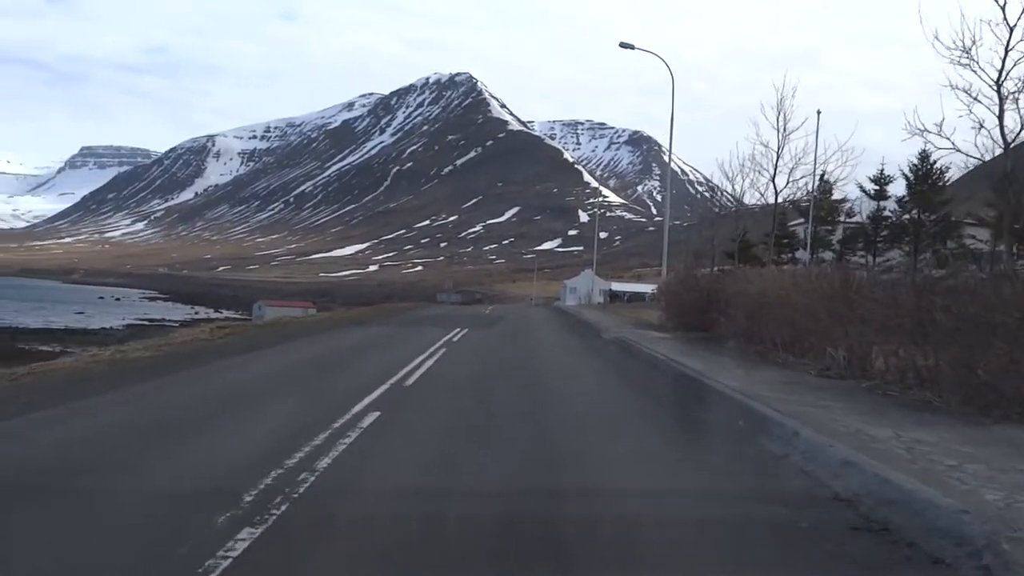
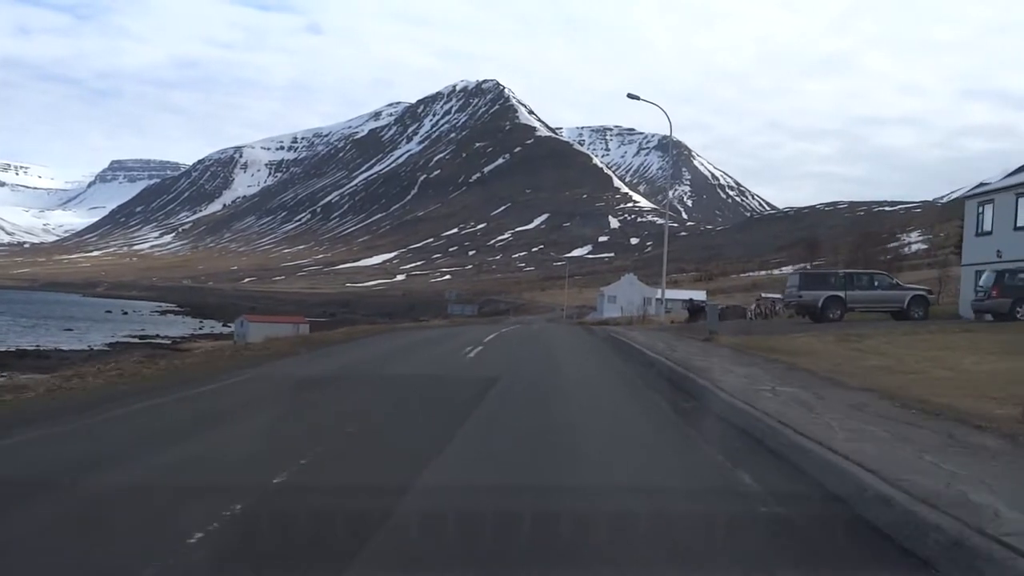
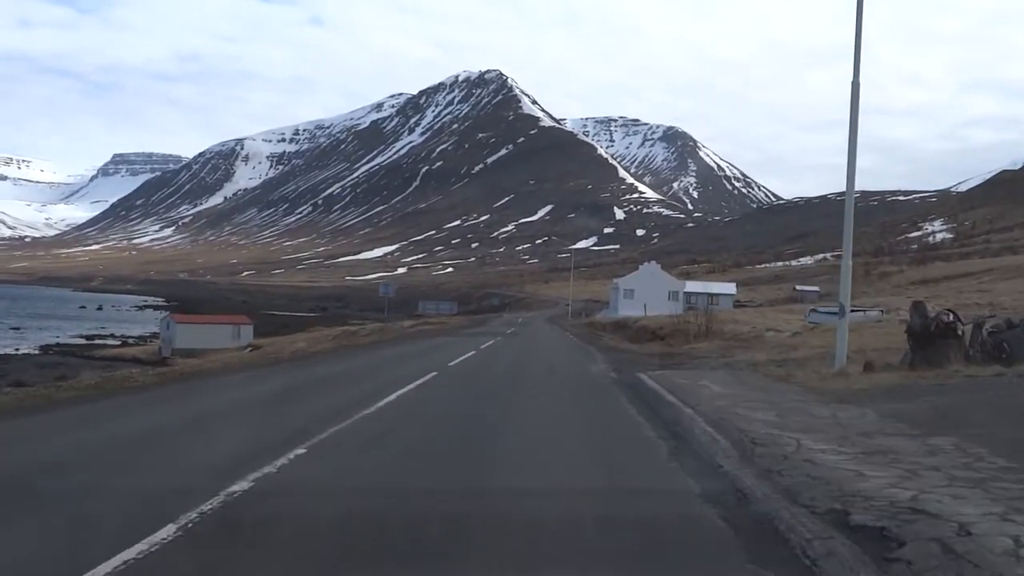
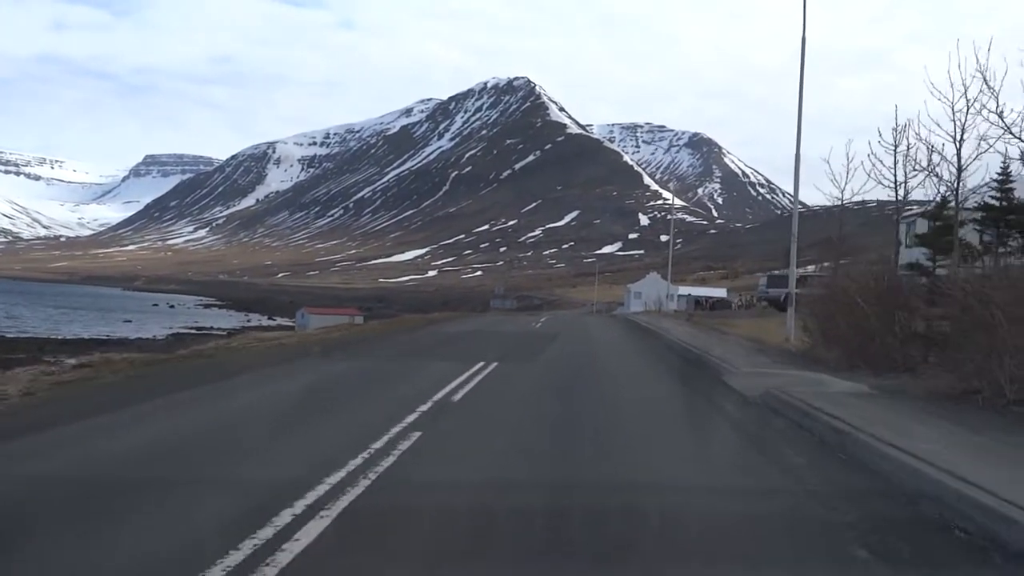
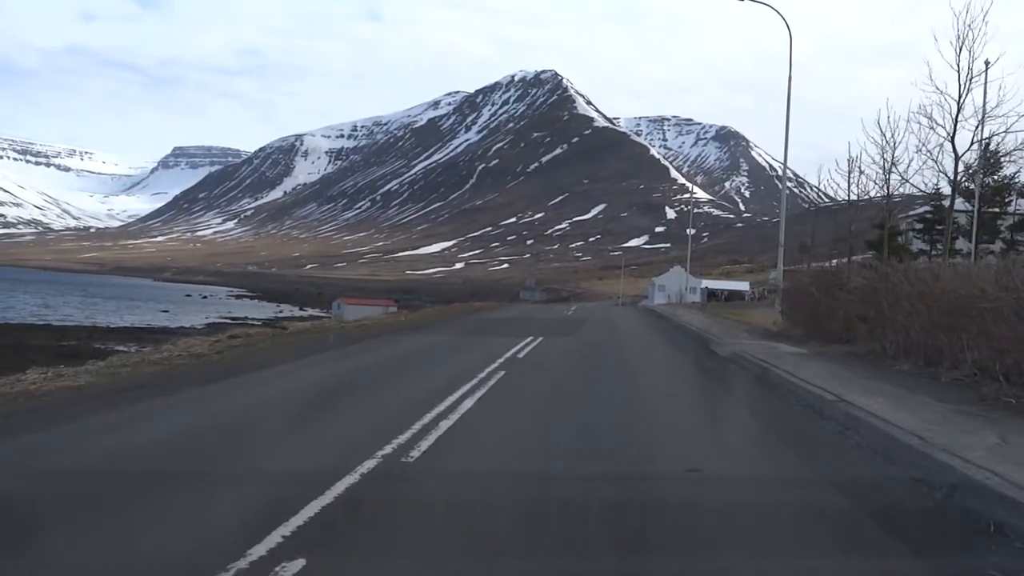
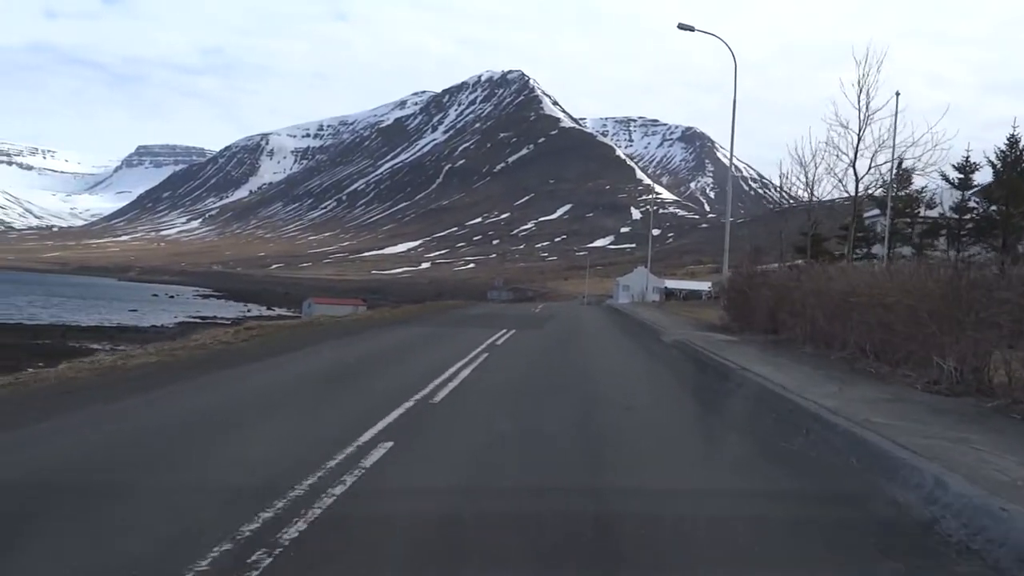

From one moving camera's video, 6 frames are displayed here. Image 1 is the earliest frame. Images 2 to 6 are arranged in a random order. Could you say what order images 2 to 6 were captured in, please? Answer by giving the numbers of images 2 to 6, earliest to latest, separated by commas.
6, 5, 4, 2, 3
